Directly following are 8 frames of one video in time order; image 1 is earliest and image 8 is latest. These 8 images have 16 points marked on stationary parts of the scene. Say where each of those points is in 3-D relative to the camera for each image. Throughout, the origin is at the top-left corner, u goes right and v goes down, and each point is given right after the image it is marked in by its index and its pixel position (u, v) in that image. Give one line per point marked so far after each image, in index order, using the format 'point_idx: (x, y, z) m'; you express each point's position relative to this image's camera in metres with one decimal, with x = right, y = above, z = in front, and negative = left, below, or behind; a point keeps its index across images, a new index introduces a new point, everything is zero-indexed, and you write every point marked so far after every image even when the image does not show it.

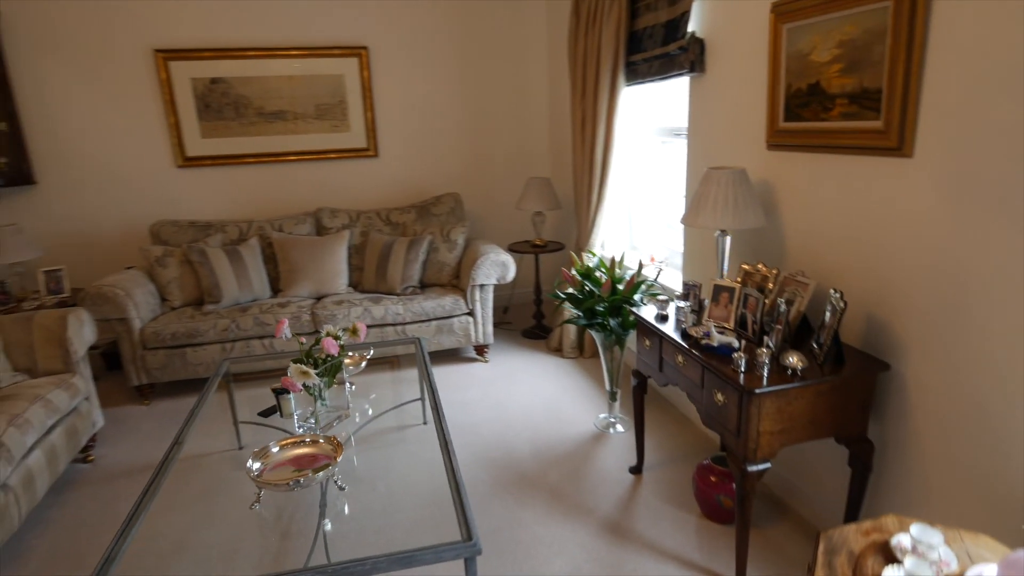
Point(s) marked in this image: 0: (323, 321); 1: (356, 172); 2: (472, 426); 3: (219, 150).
0: (-1.0, -0.2, +3.2) m
1: (-1.0, +0.8, +4.1) m
2: (-0.2, -0.6, +2.9) m
3: (-1.8, +0.9, +3.8) m
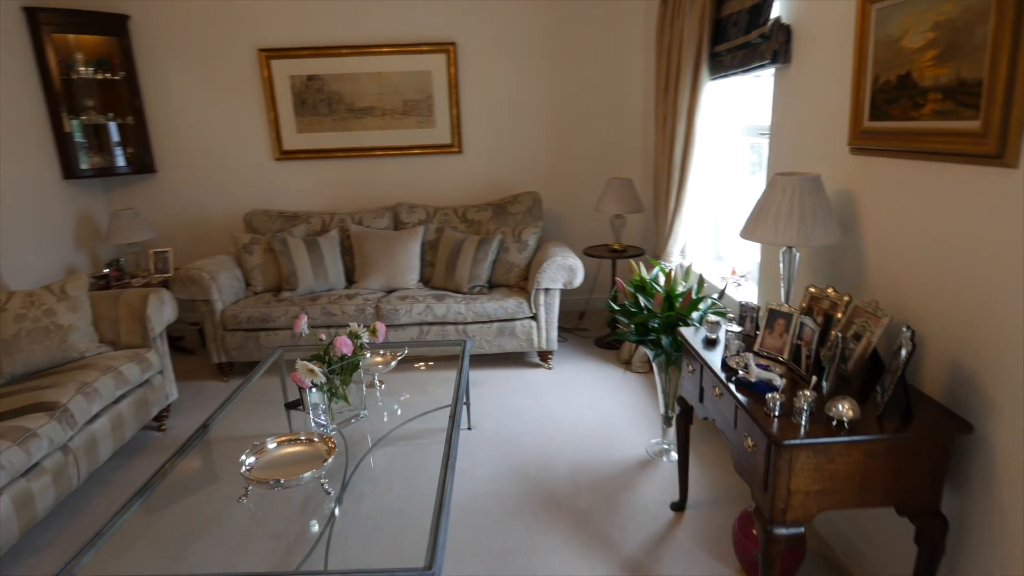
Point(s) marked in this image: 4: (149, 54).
0: (-0.7, -0.1, +3.3) m
1: (-0.5, +0.8, +4.1) m
2: (0.0, -0.7, +2.8) m
3: (-1.3, +0.9, +4.0) m
4: (-2.3, +1.5, +3.8) m
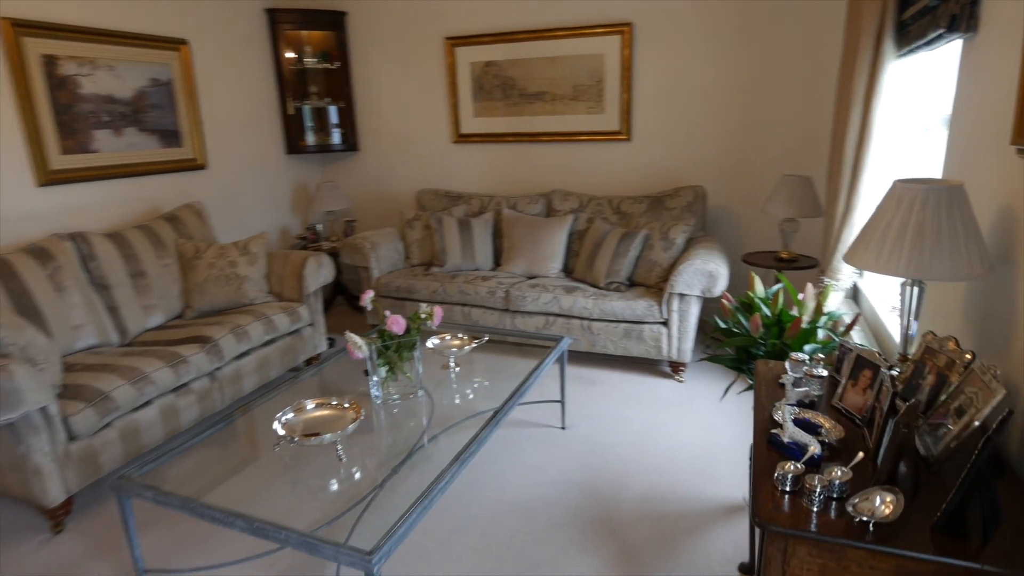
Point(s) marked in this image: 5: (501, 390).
0: (0.0, -0.1, +3.3) m
1: (+0.6, +0.9, +4.0) m
2: (+0.4, -0.7, +2.6) m
3: (-0.2, +1.1, +4.2) m
4: (-1.1, +1.7, +4.3) m
5: (0.0, -0.4, +2.3) m
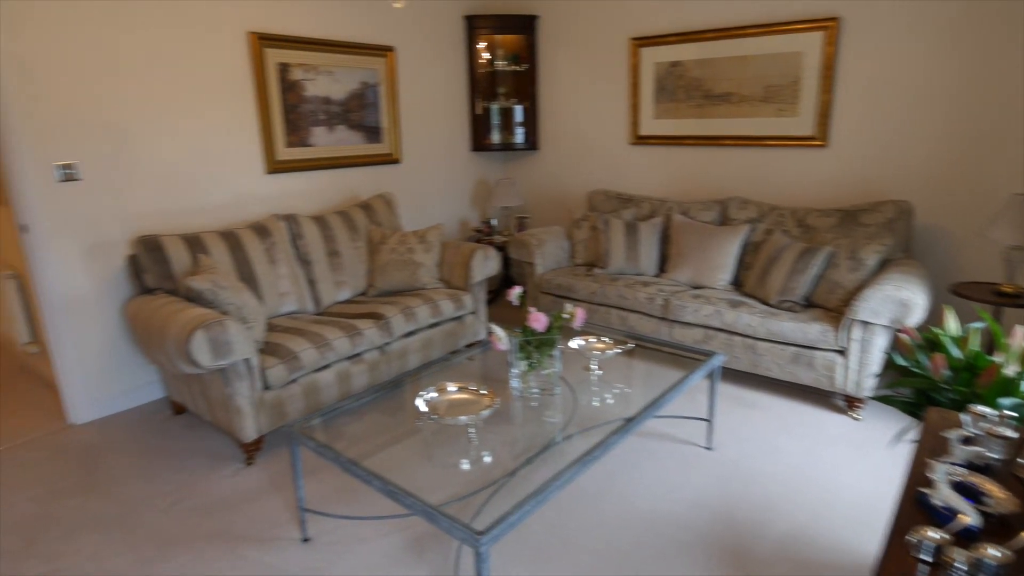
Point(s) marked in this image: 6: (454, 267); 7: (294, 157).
0: (+0.8, -0.1, +3.2) m
1: (+1.7, +0.7, +3.6) m
2: (+0.9, -0.7, +2.4) m
3: (+1.0, +1.0, +4.1) m
4: (+0.3, +1.7, +4.5) m
5: (+0.5, -0.4, +2.3) m
6: (-0.3, +0.1, +3.4) m
7: (-1.2, +0.7, +3.5) m
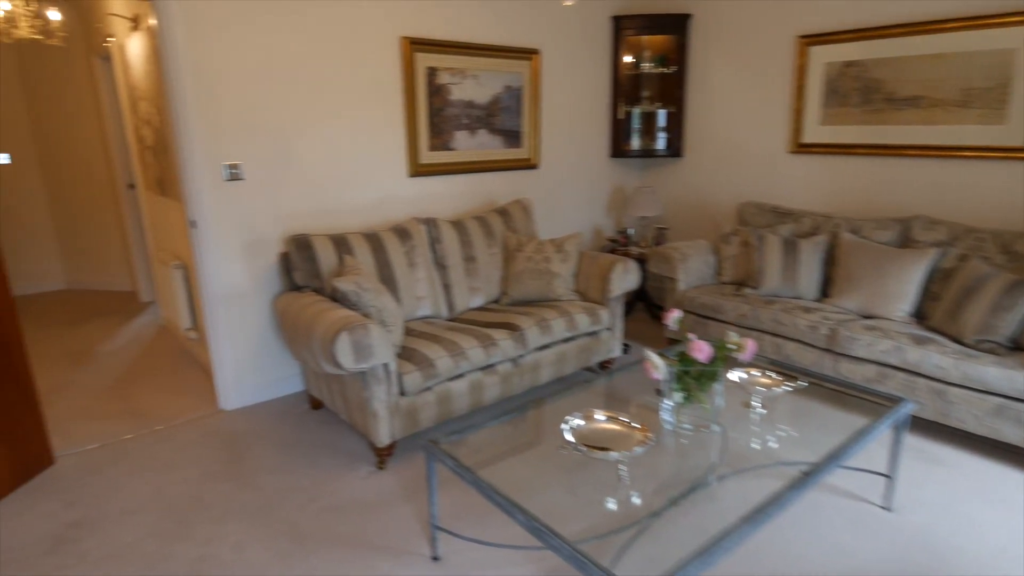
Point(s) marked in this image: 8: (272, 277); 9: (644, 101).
0: (+1.5, -0.2, +2.8) m
1: (+2.5, +0.6, +3.1) m
2: (+1.4, -0.9, +2.0) m
3: (+1.9, +0.9, +3.6) m
4: (+1.3, +1.6, +4.2) m
5: (+1.0, -0.5, +2.0) m
6: (+0.4, 0.0, +3.3) m
7: (-0.4, +0.7, +3.5) m
8: (-1.2, +0.1, +3.1) m
9: (+0.9, +1.3, +4.3) m
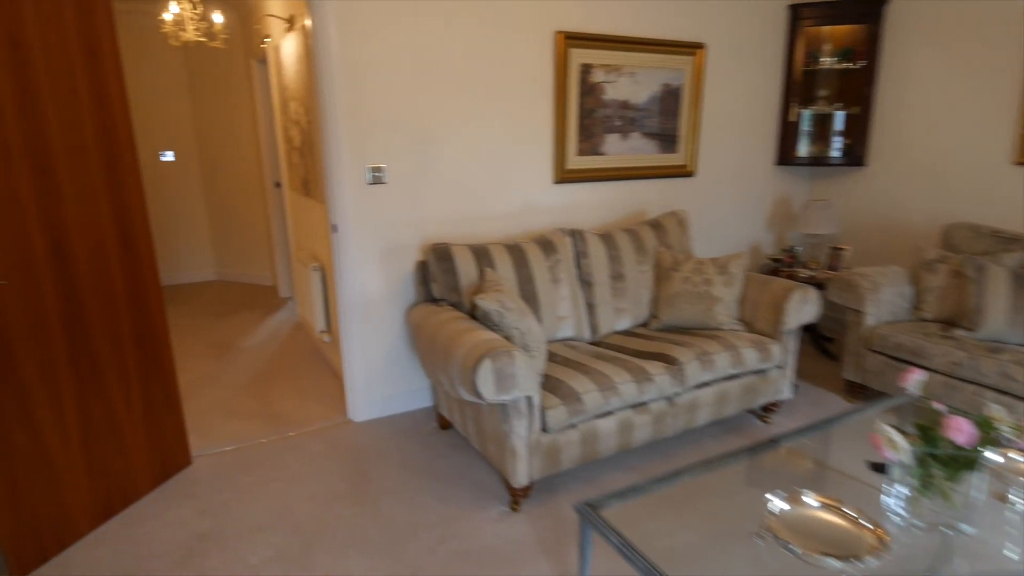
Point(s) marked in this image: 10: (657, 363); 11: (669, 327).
0: (+2.1, -0.4, +2.2) m
1: (+3.1, +0.3, +2.3) m
2: (+1.8, -1.0, +1.4) m
3: (+2.7, +0.7, +2.9) m
4: (+2.2, +1.4, +3.6) m
5: (+1.4, -0.7, +1.5) m
6: (+1.1, -0.1, +2.8) m
7: (+0.4, +0.6, +3.2) m
8: (-0.5, 0.0, +2.9) m
9: (+1.9, +1.2, +3.8) m
10: (+0.6, -0.3, +2.4) m
11: (+0.7, -0.2, +2.9) m
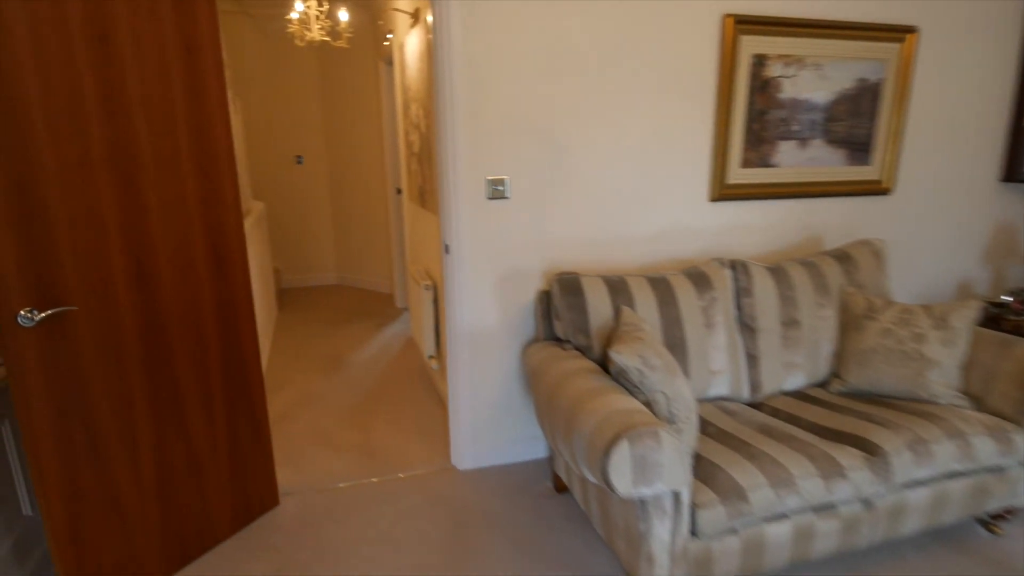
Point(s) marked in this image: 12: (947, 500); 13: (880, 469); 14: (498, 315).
0: (+2.4, -0.7, +1.2) m
1: (+3.5, 0.0, +1.2) m
2: (+2.0, -1.3, +0.5) m
3: (+3.2, +0.4, +1.9) m
4: (+2.9, +1.1, +2.6) m
5: (+1.6, -0.9, +0.7) m
6: (+1.6, -0.3, +2.1) m
7: (+1.0, +0.5, +2.6) m
8: (+0.1, -0.1, +2.5) m
9: (+2.6, +0.9, +2.9) m
10: (+1.0, -0.5, +1.8) m
11: (+1.2, -0.4, +2.2) m
12: (+1.4, -0.7, +1.9) m
13: (+1.1, -0.5, +1.8) m
14: (-0.1, -0.1, +2.4) m
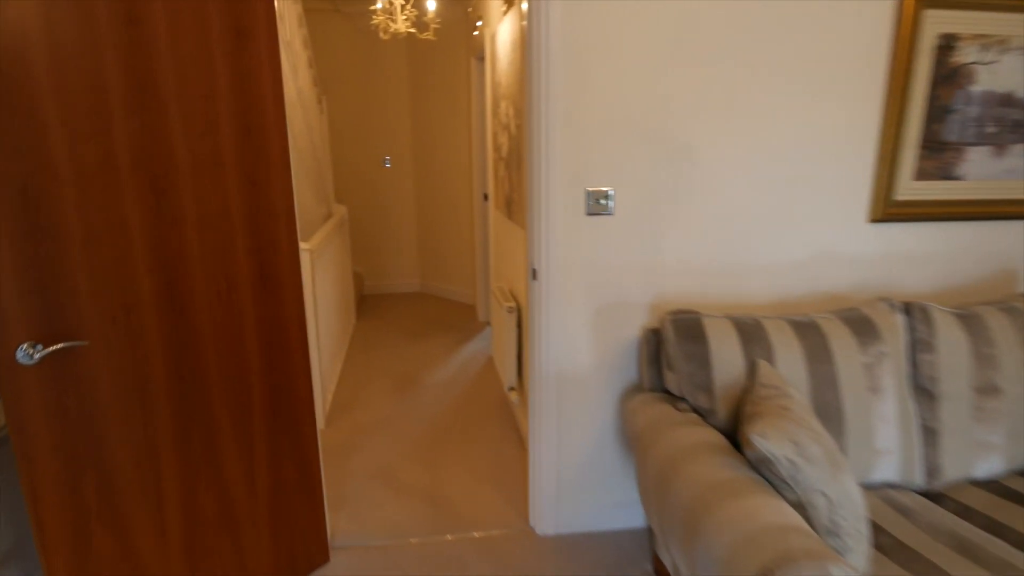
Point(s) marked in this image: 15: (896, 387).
0: (+2.5, -0.9, +0.5) m
1: (+3.6, -0.2, +0.3) m
2: (+2.0, -1.4, -0.1) m
3: (+3.4, +0.1, +1.0) m
4: (+3.3, +0.9, +1.7) m
5: (+1.6, -1.0, +0.1) m
6: (+1.9, -0.5, +1.4) m
7: (+1.4, +0.3, +2.0) m
8: (+0.4, -0.2, +2.0) m
9: (+3.0, +0.7, +2.1) m
10: (+1.2, -0.6, +1.2) m
11: (+1.5, -0.5, +1.6) m
12: (+1.6, -0.8, +1.3) m
13: (+1.3, -0.7, +1.2) m
14: (+0.3, -0.2, +2.0) m
15: (+1.1, -0.3, +1.7) m
